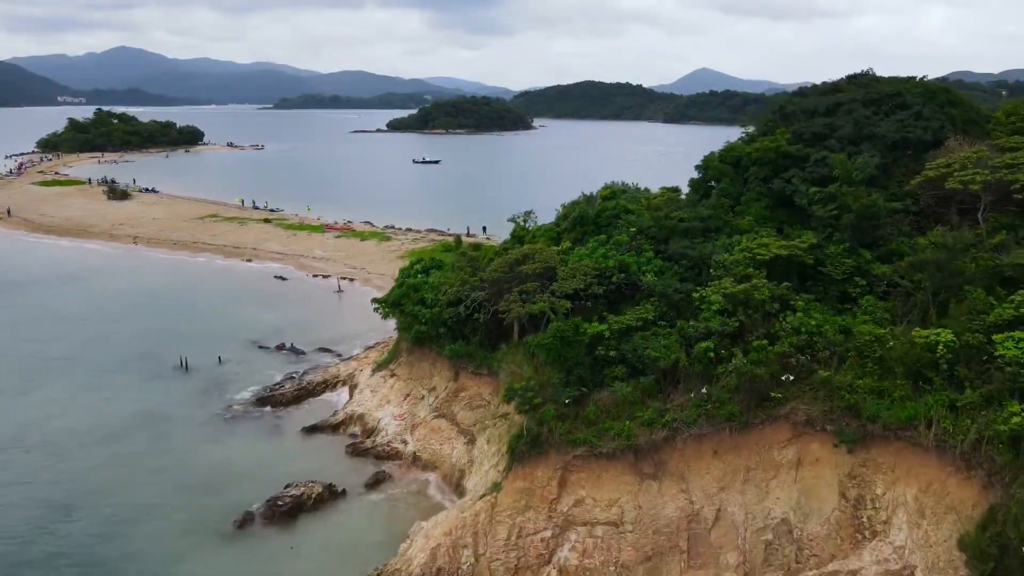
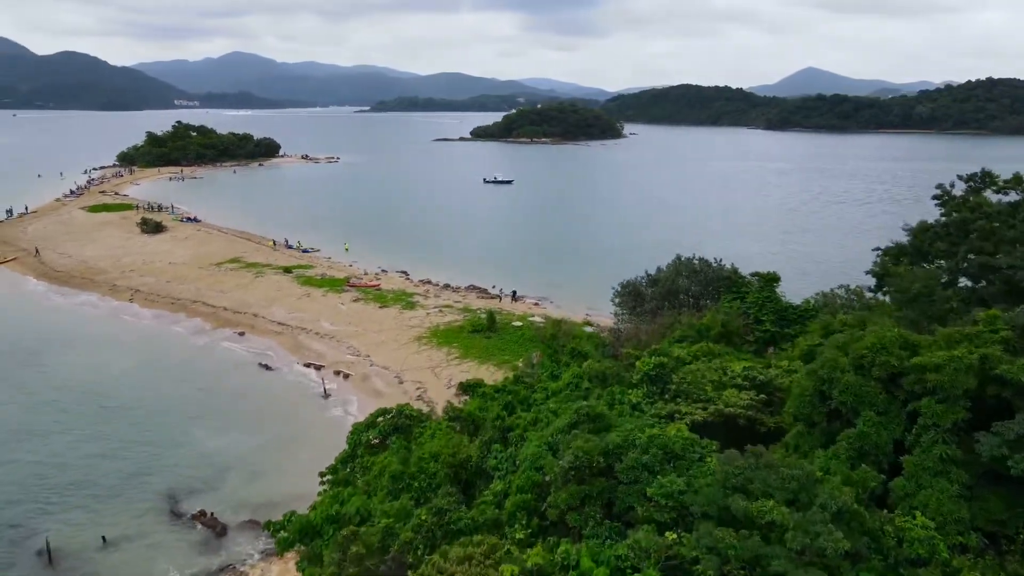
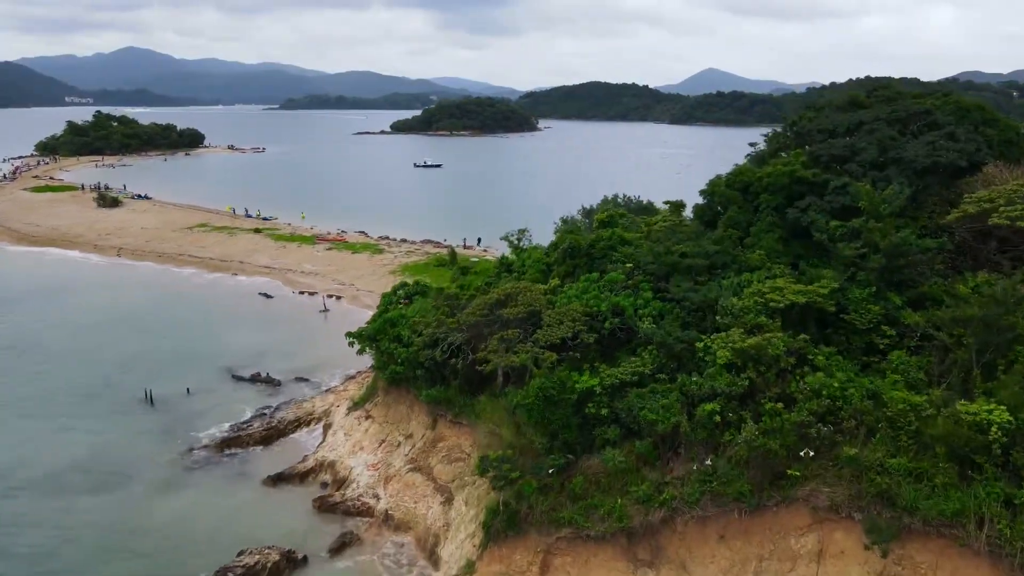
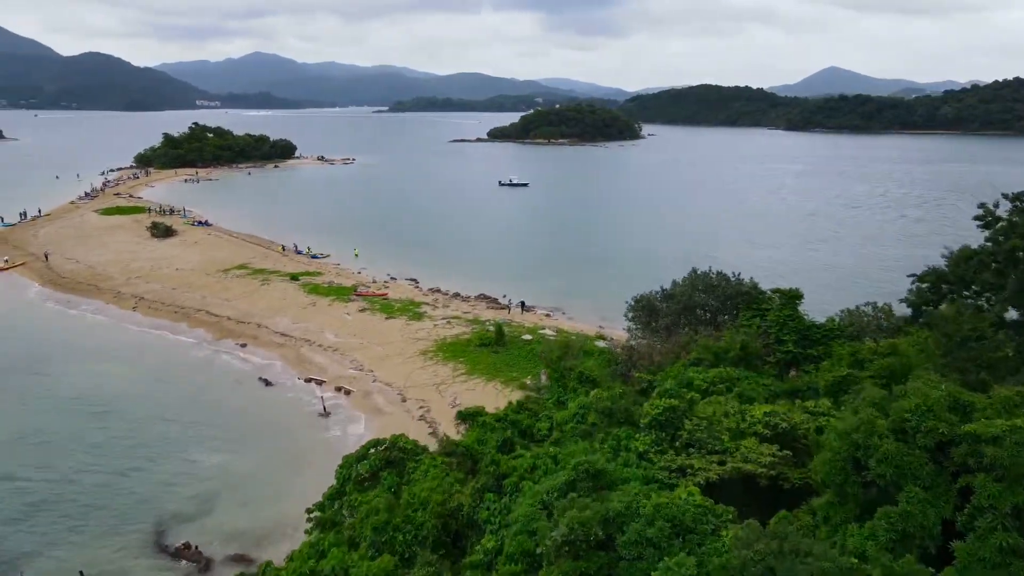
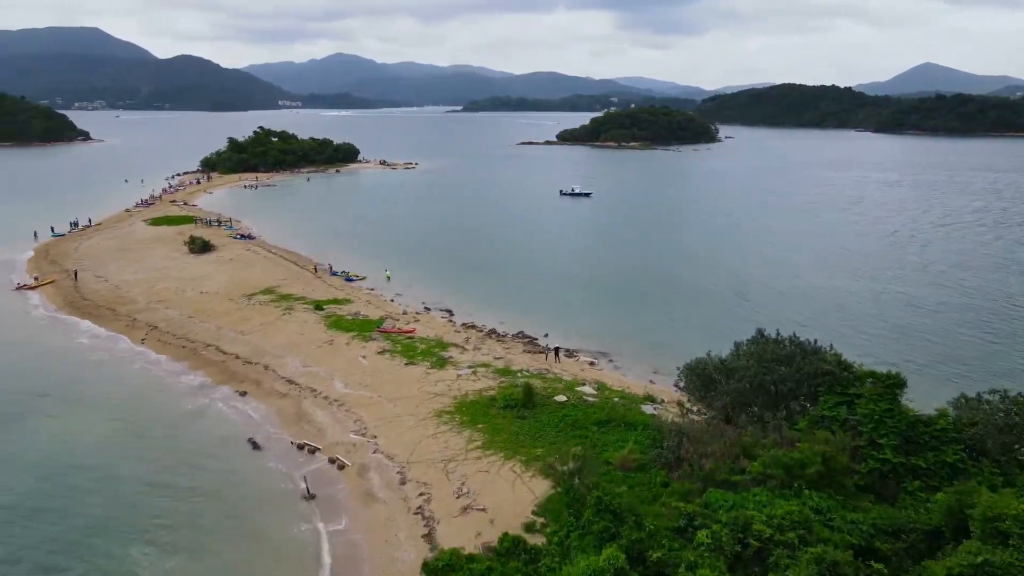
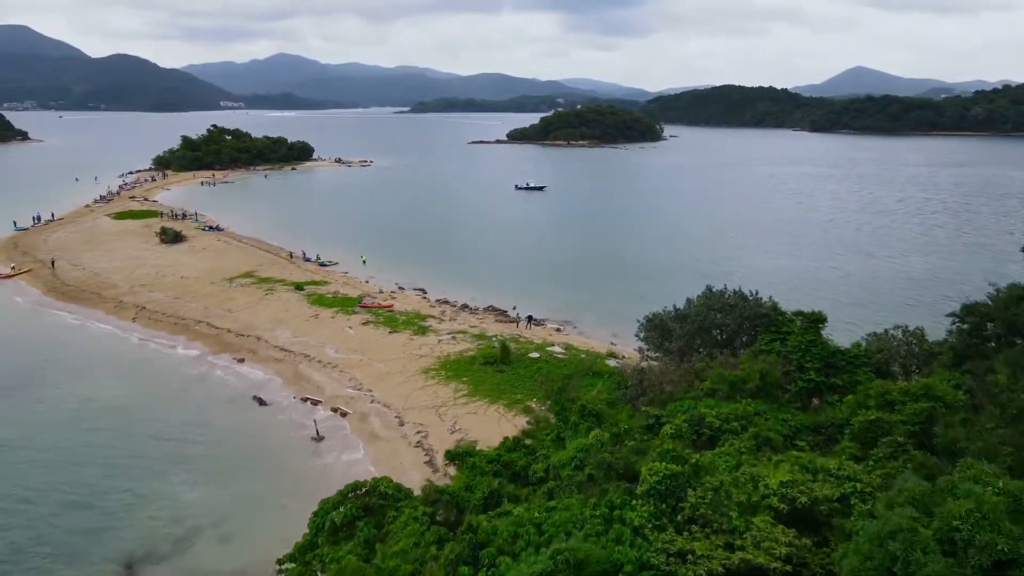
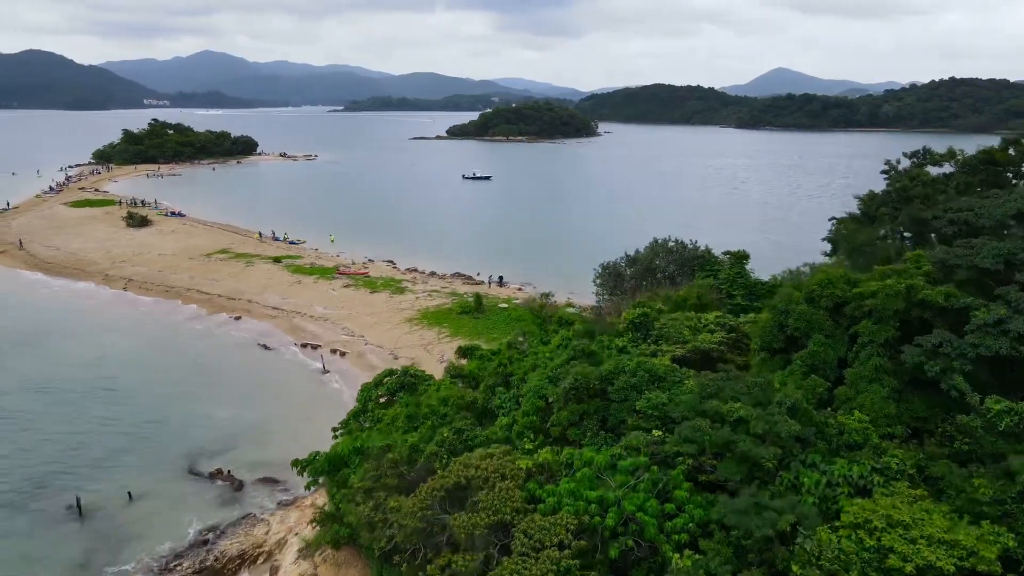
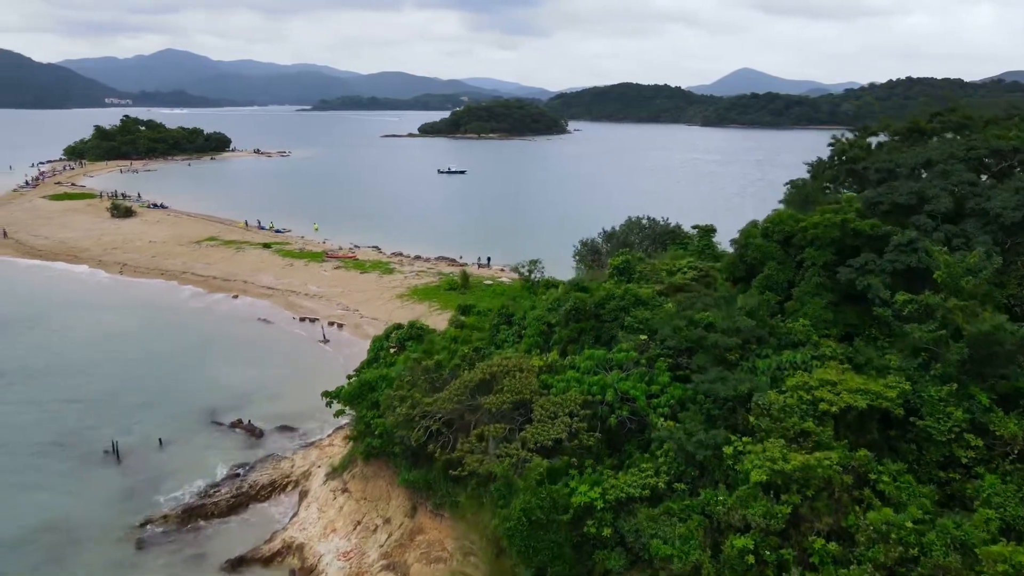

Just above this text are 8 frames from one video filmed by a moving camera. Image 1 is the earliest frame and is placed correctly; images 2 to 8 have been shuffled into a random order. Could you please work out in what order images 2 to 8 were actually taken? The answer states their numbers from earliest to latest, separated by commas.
3, 8, 7, 2, 4, 6, 5
